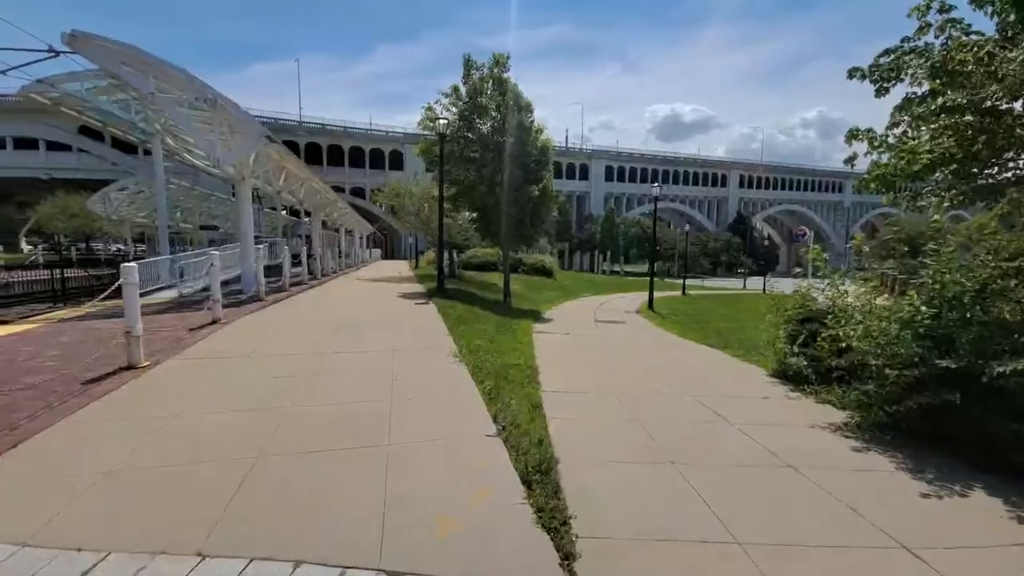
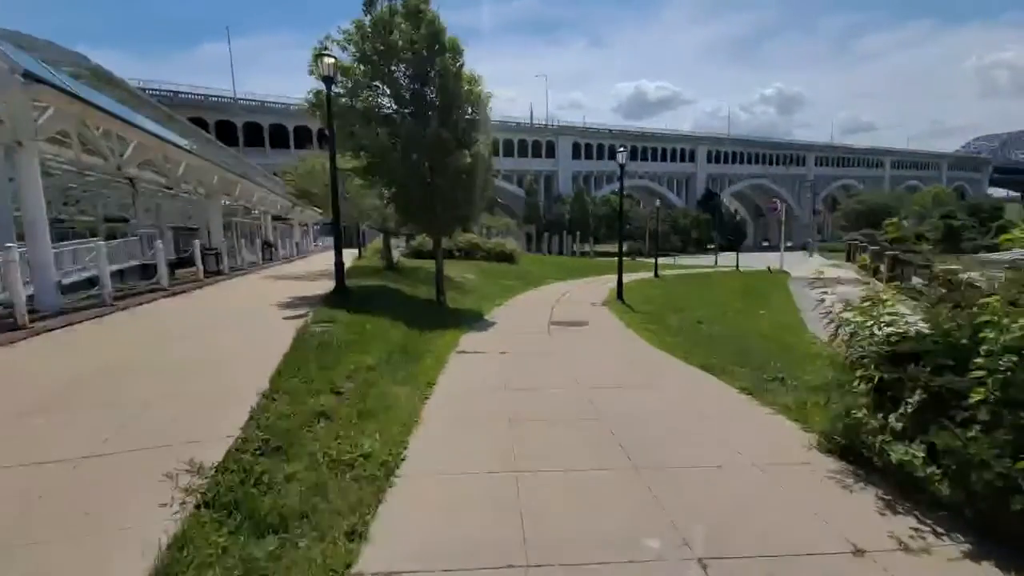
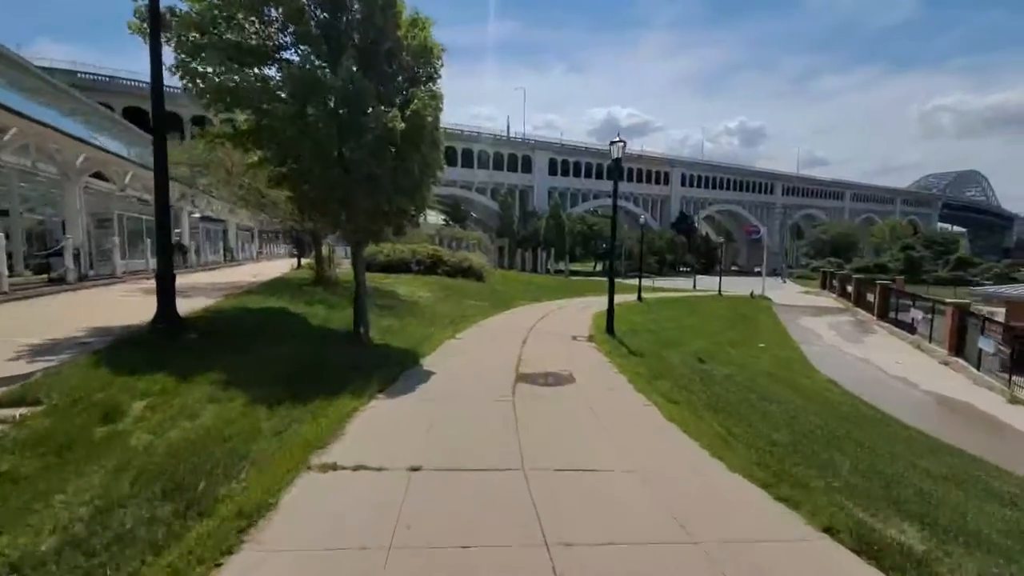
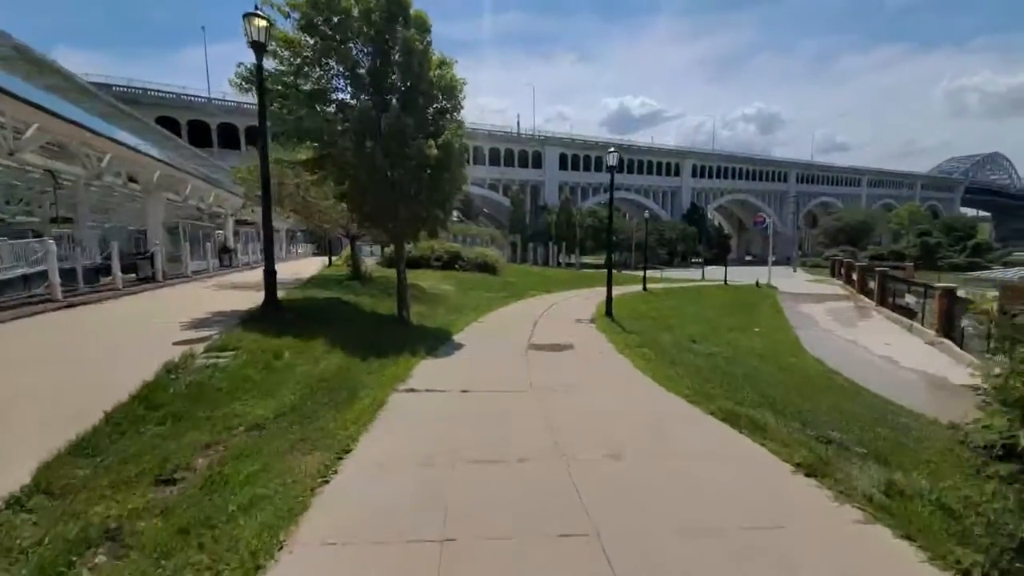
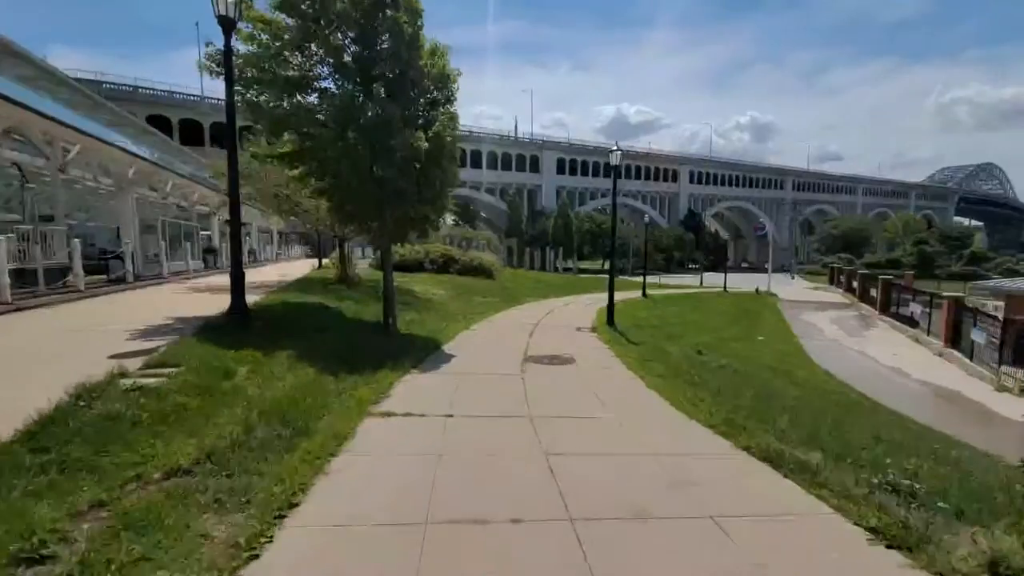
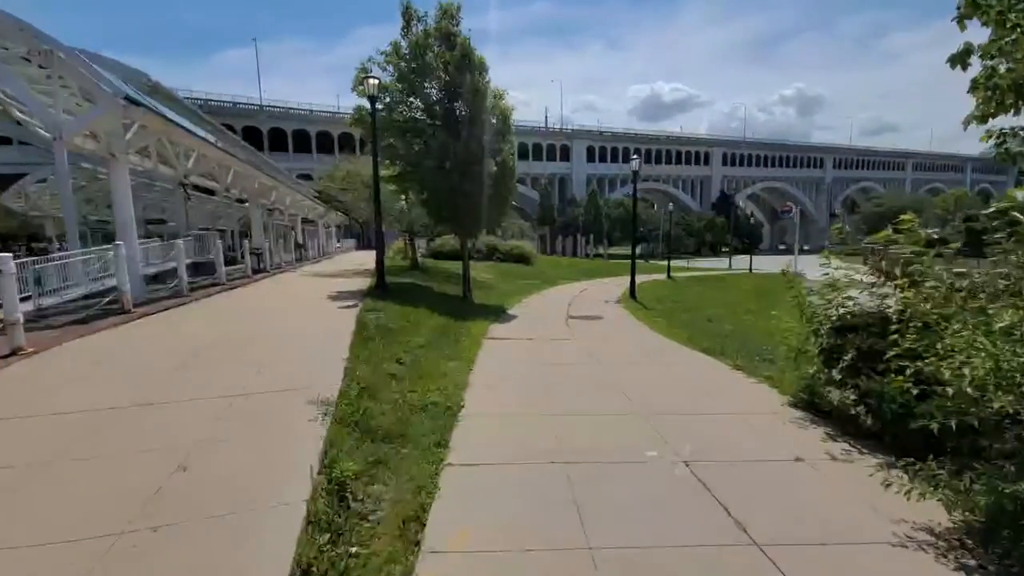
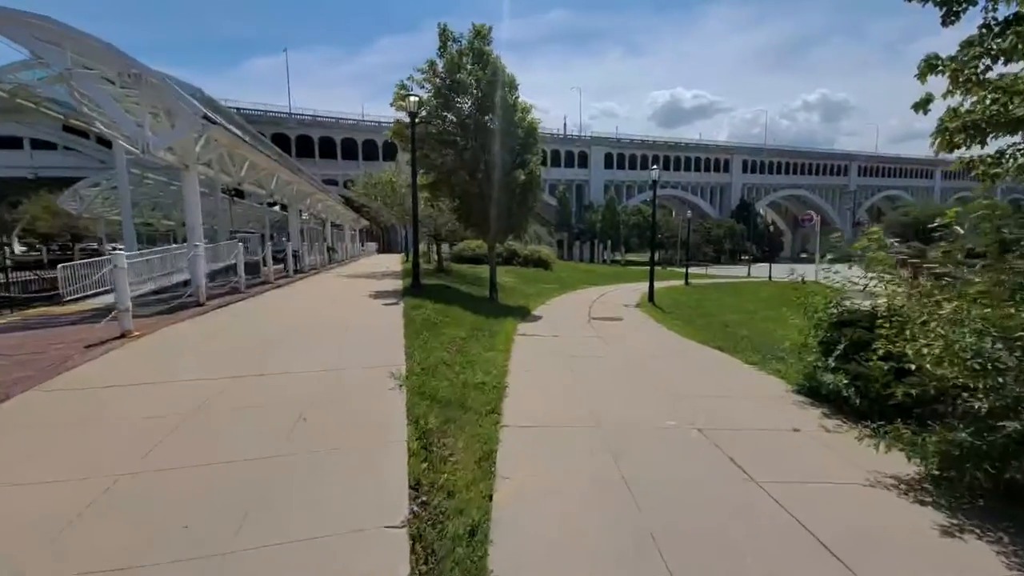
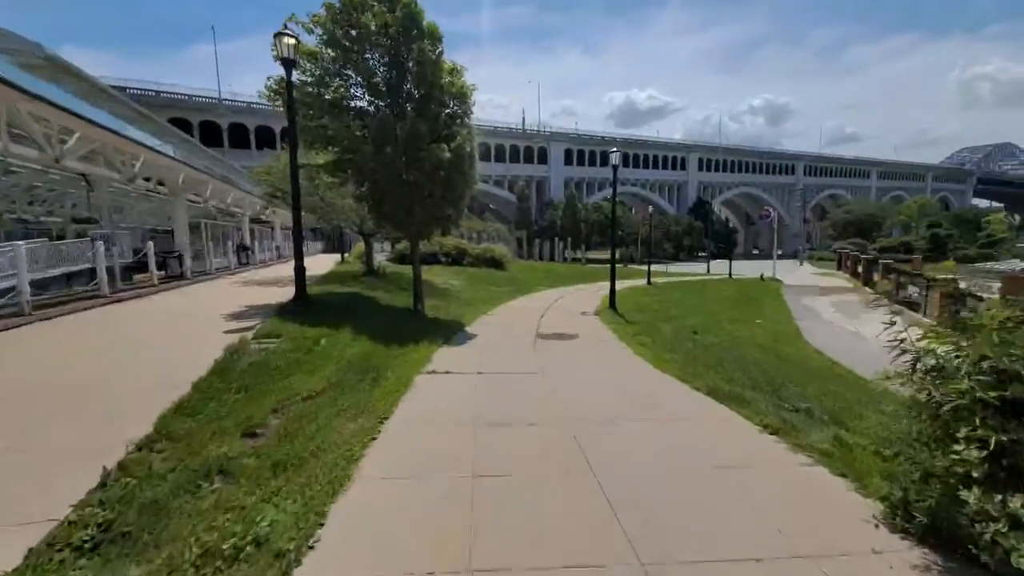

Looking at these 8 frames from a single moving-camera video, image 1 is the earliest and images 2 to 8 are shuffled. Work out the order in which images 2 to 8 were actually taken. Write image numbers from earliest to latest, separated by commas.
7, 6, 2, 8, 4, 5, 3
